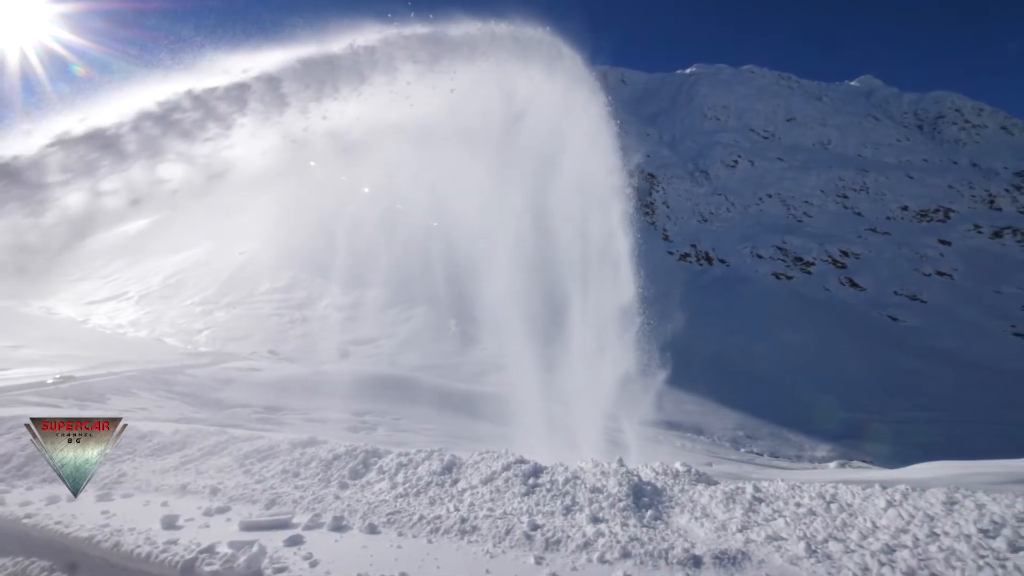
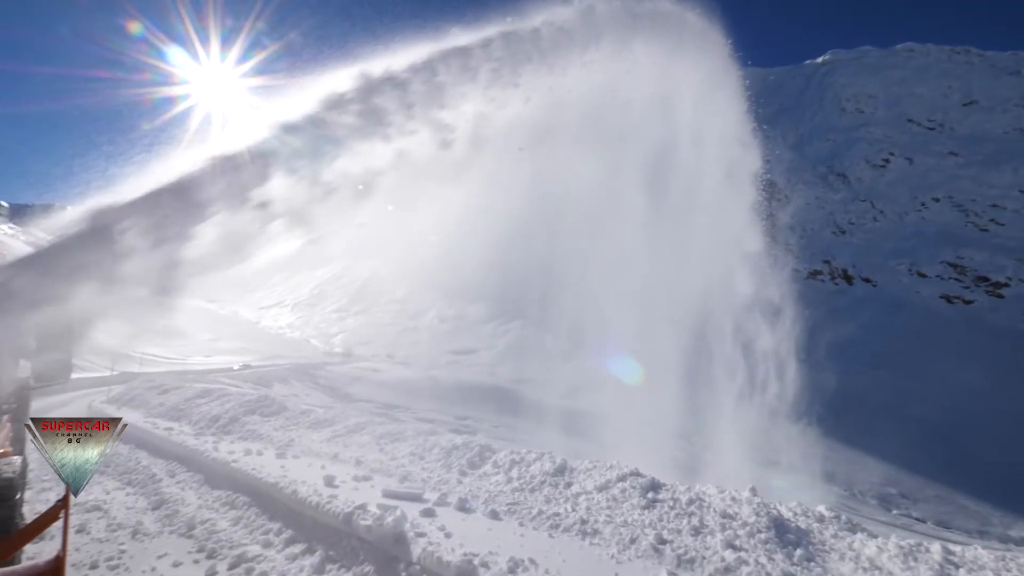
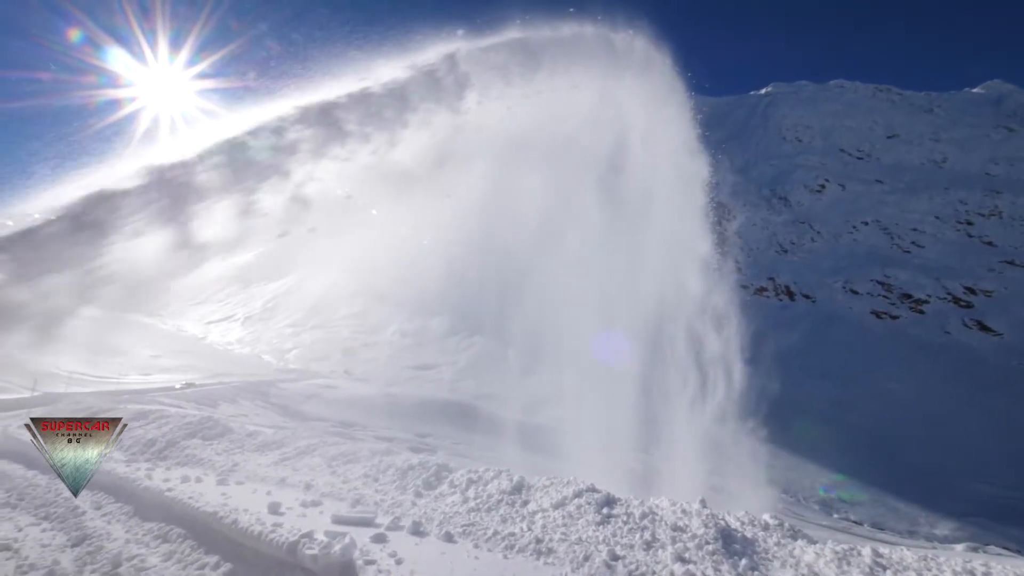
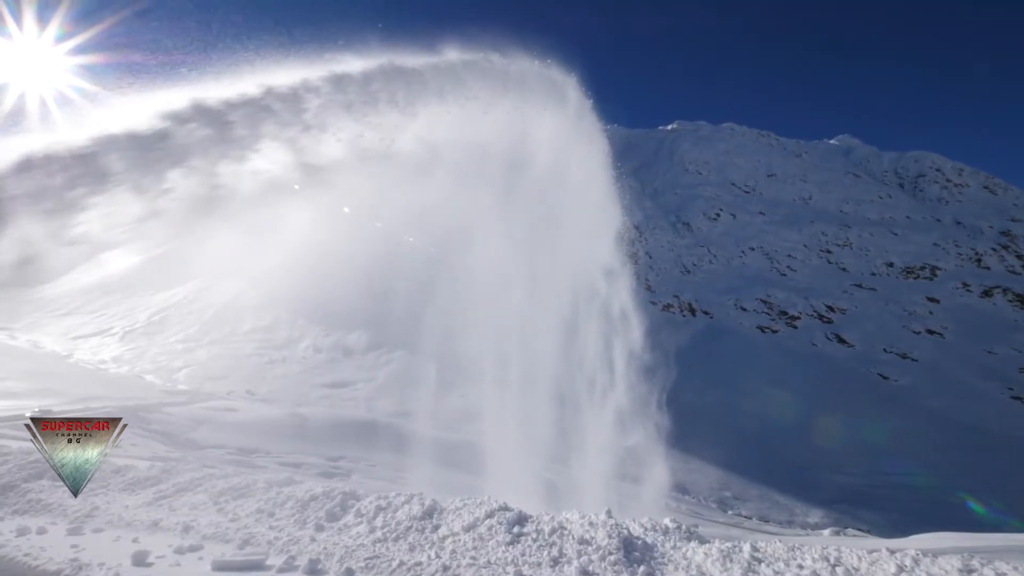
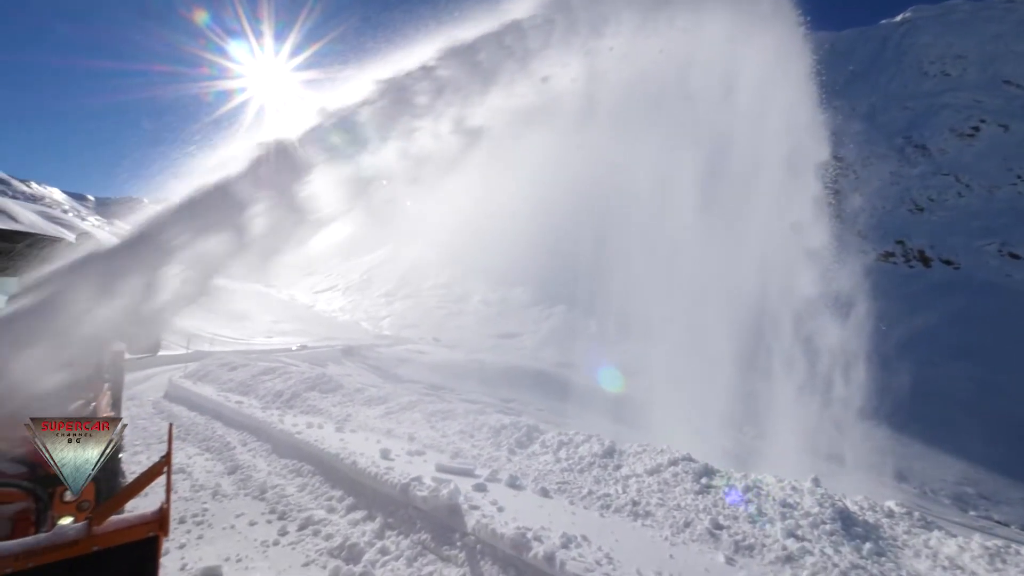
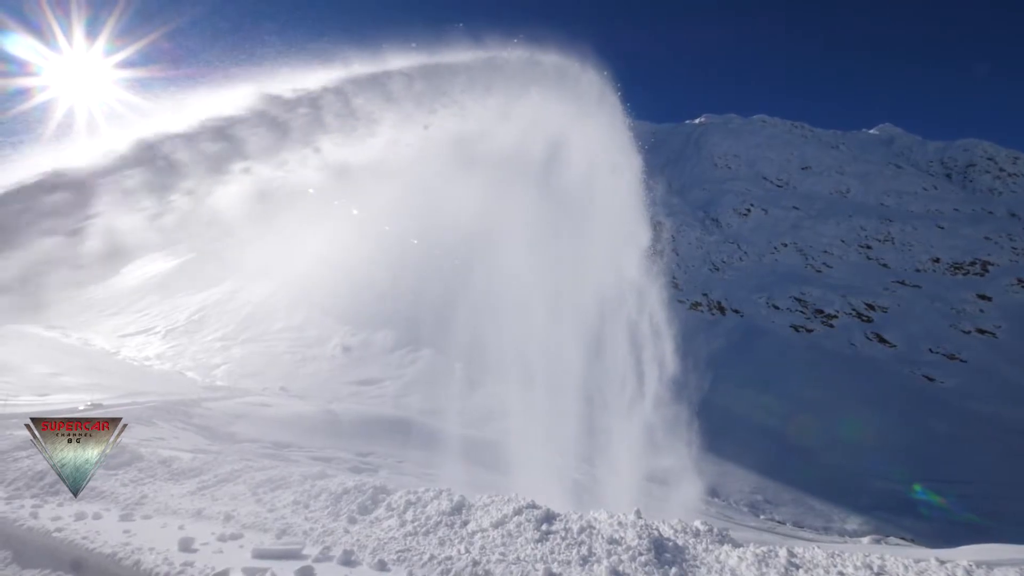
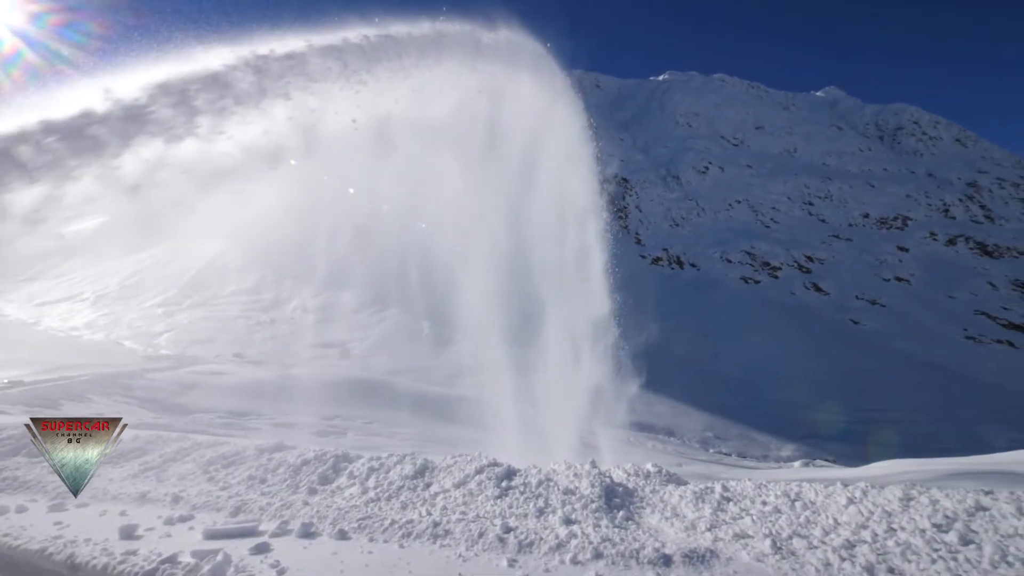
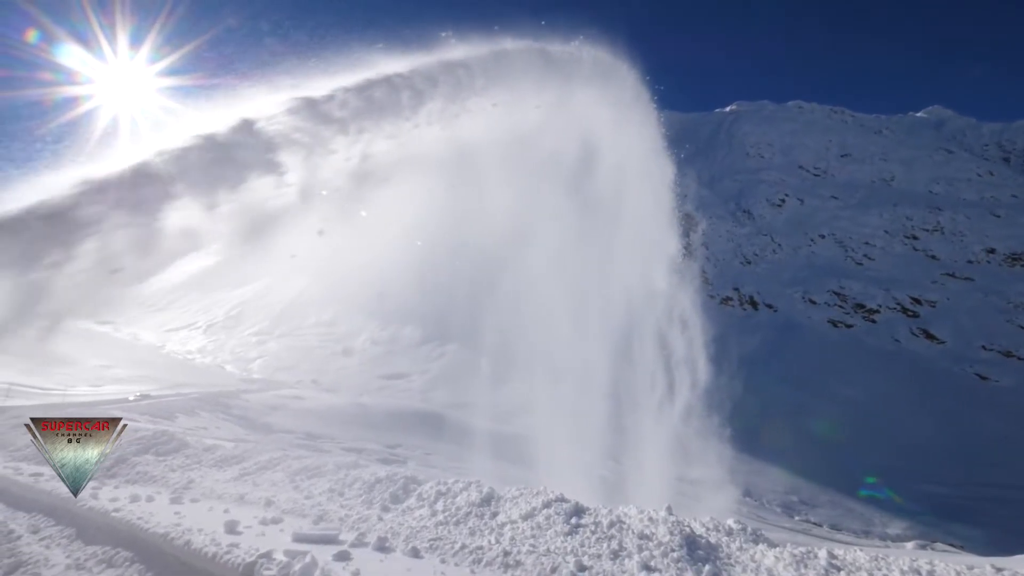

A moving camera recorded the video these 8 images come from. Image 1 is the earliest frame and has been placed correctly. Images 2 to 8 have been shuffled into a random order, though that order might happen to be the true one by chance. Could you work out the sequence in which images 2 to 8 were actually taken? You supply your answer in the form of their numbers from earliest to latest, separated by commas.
7, 4, 6, 8, 3, 2, 5
